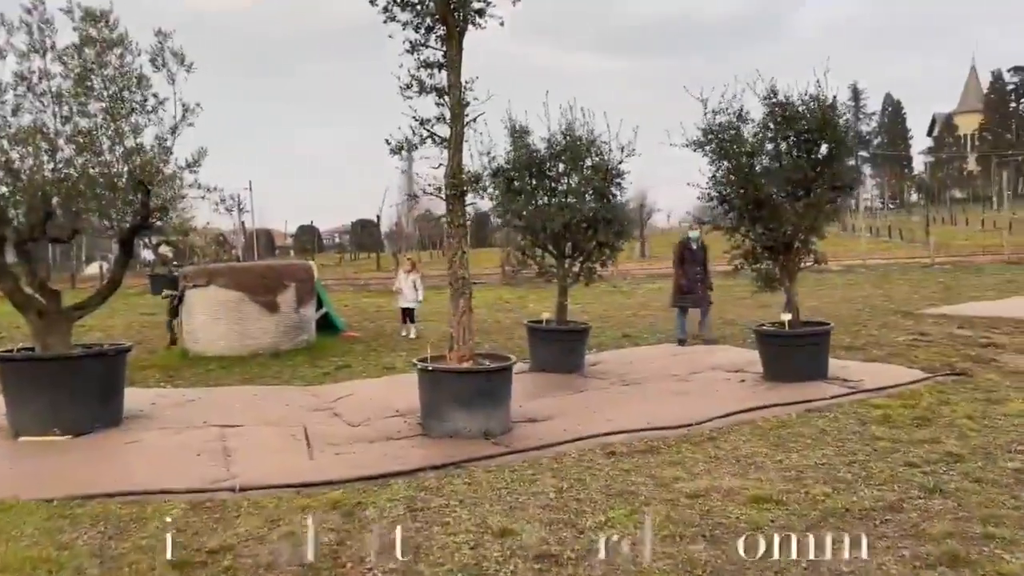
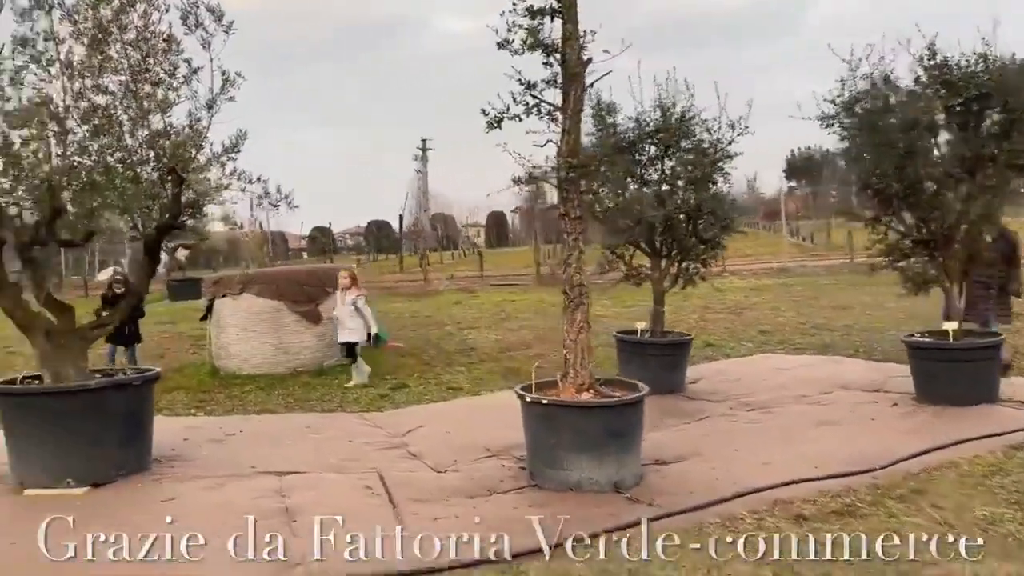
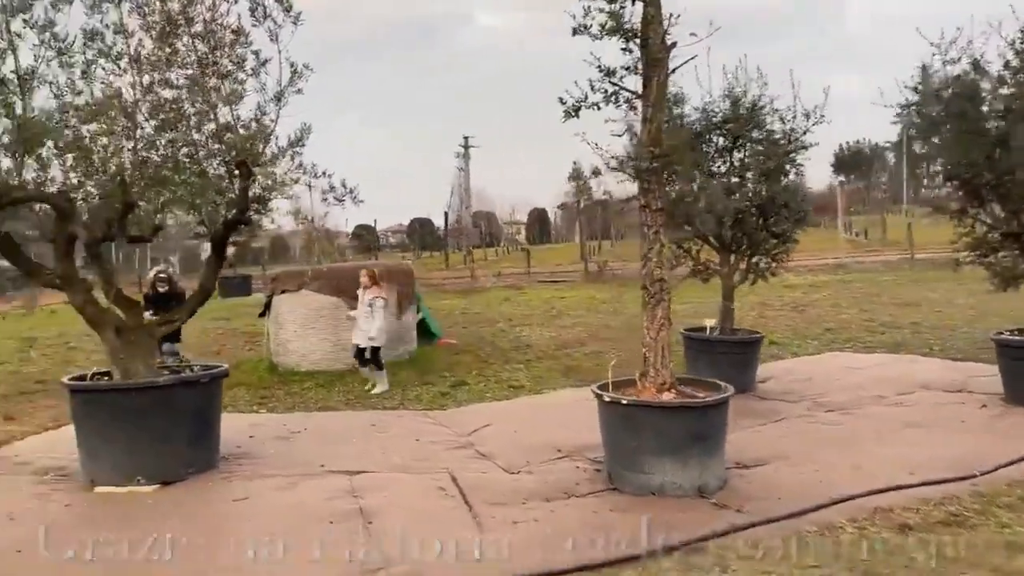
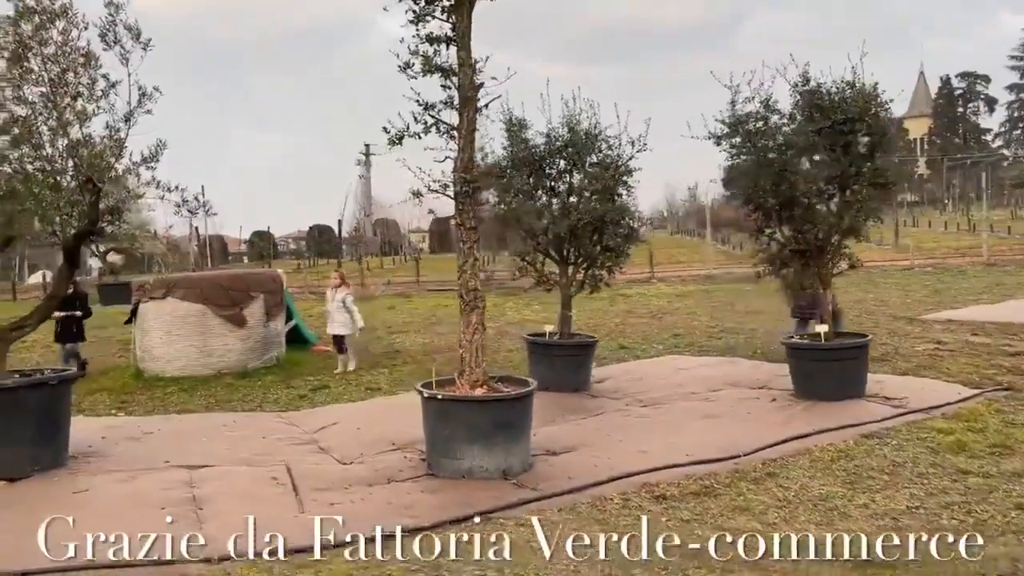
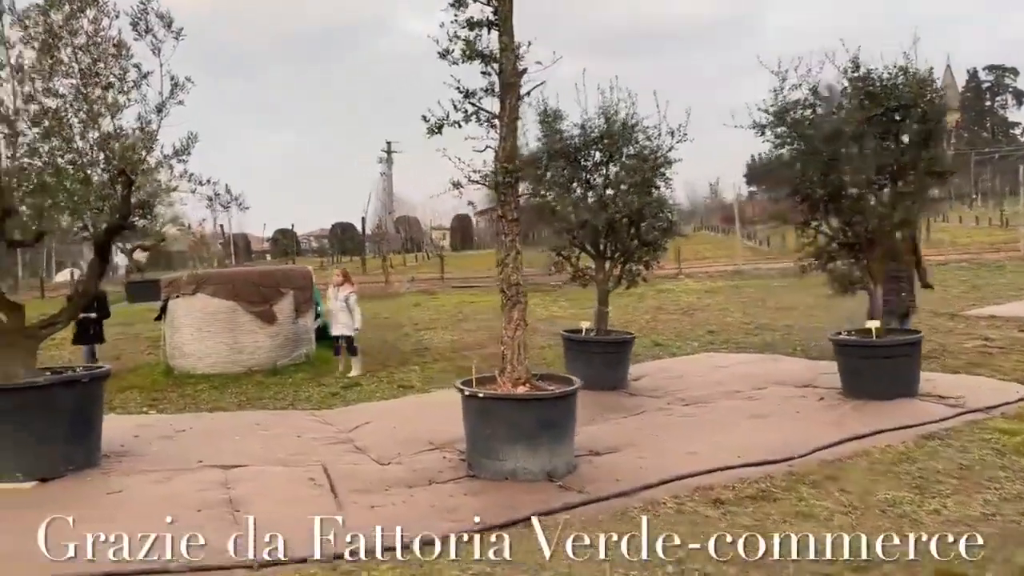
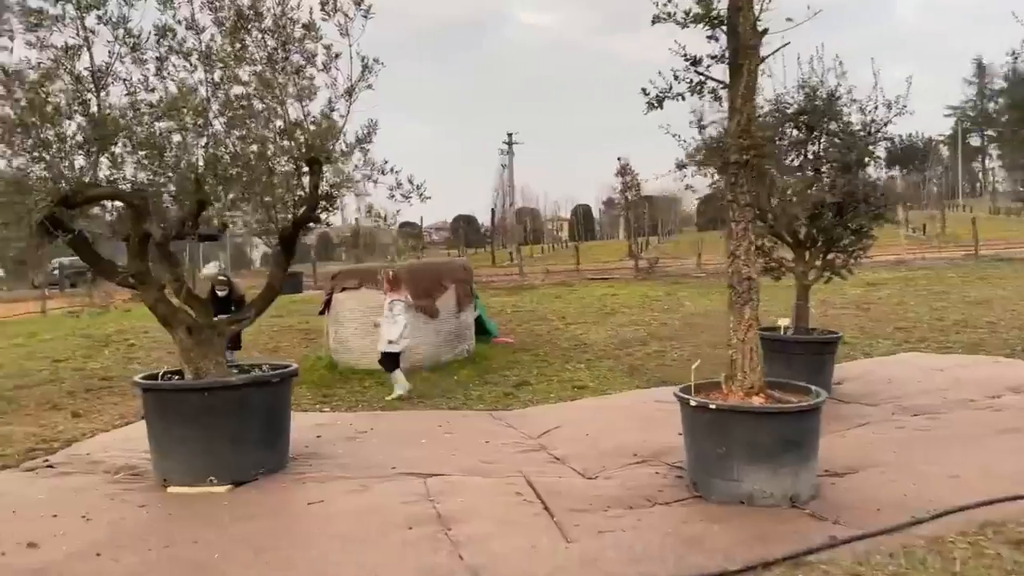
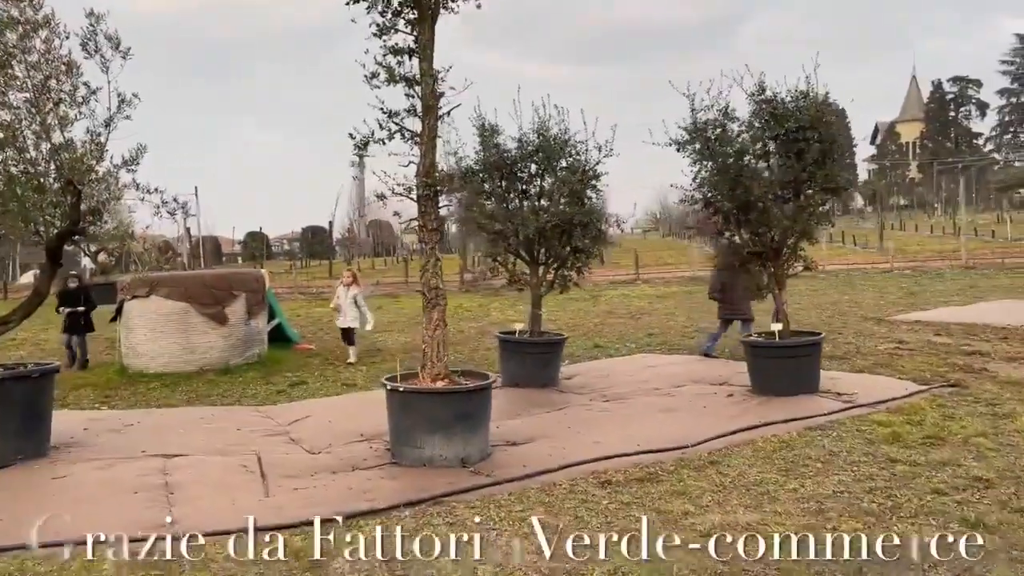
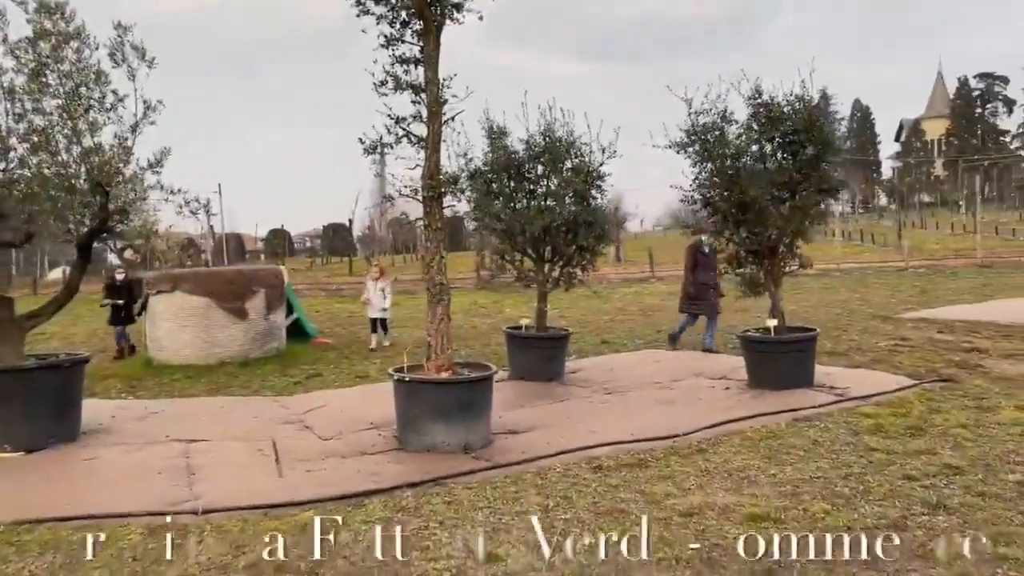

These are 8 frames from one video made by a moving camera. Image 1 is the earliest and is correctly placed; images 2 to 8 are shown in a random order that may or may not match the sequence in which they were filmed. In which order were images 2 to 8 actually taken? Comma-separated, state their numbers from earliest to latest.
8, 7, 4, 5, 2, 3, 6
